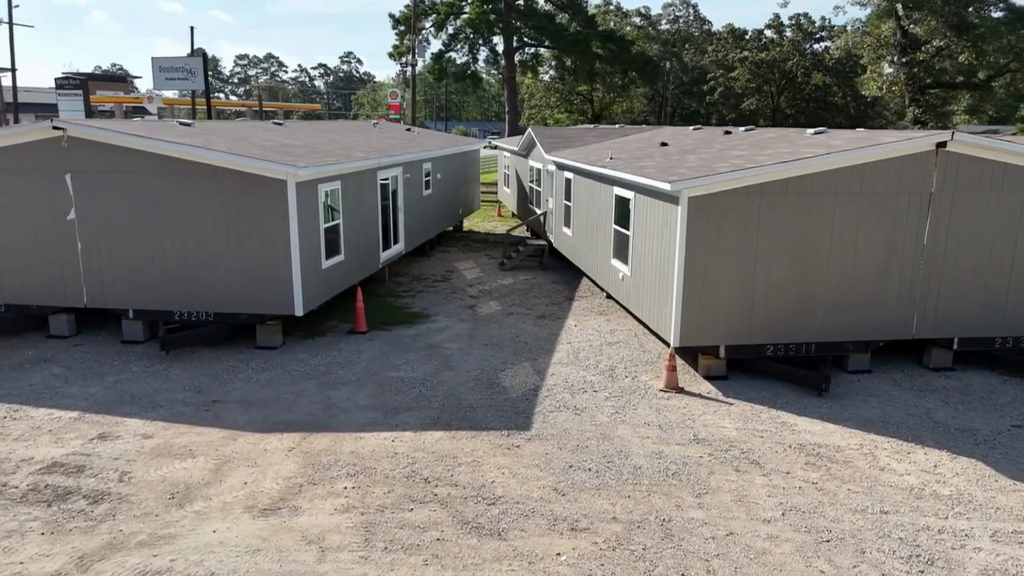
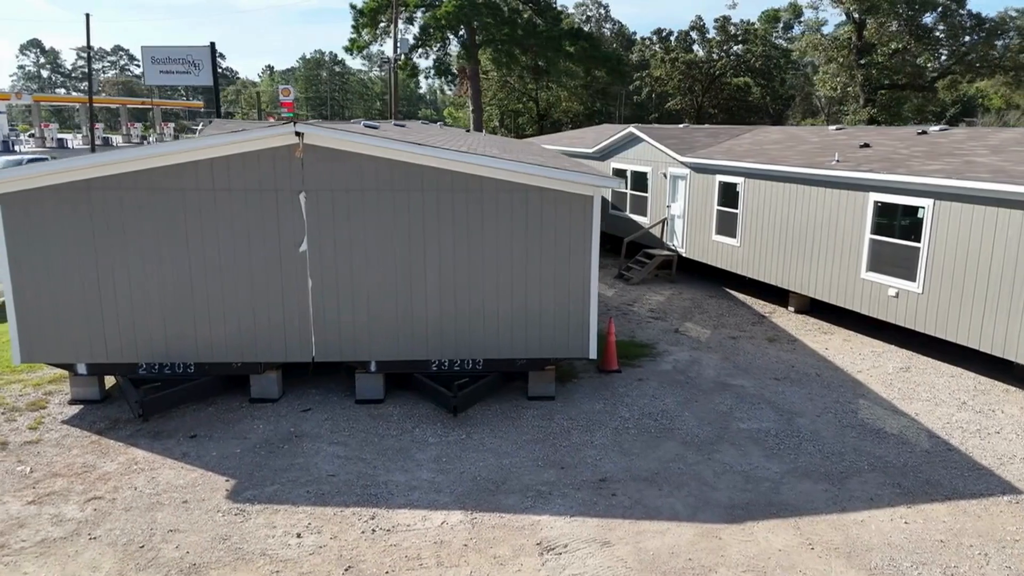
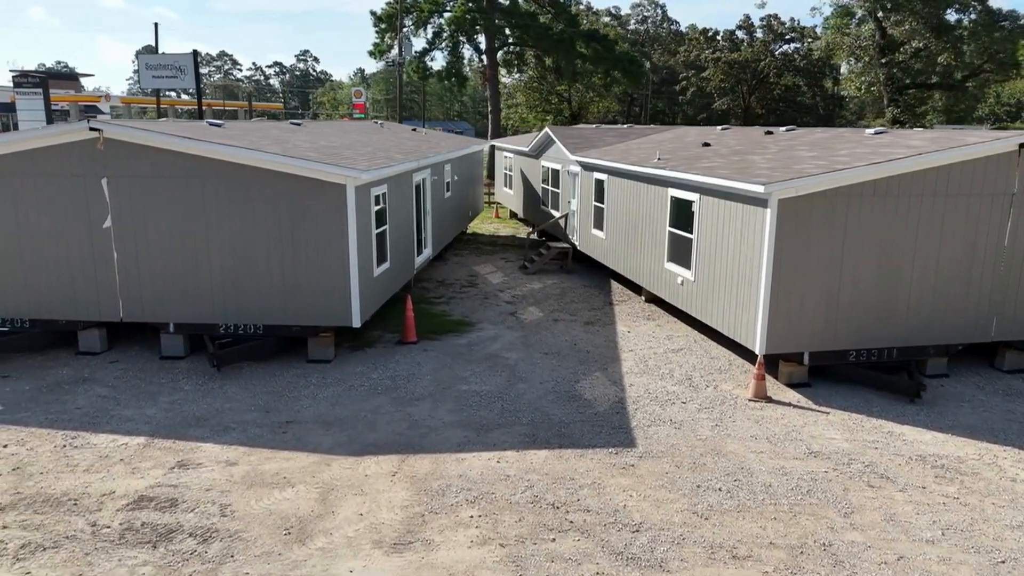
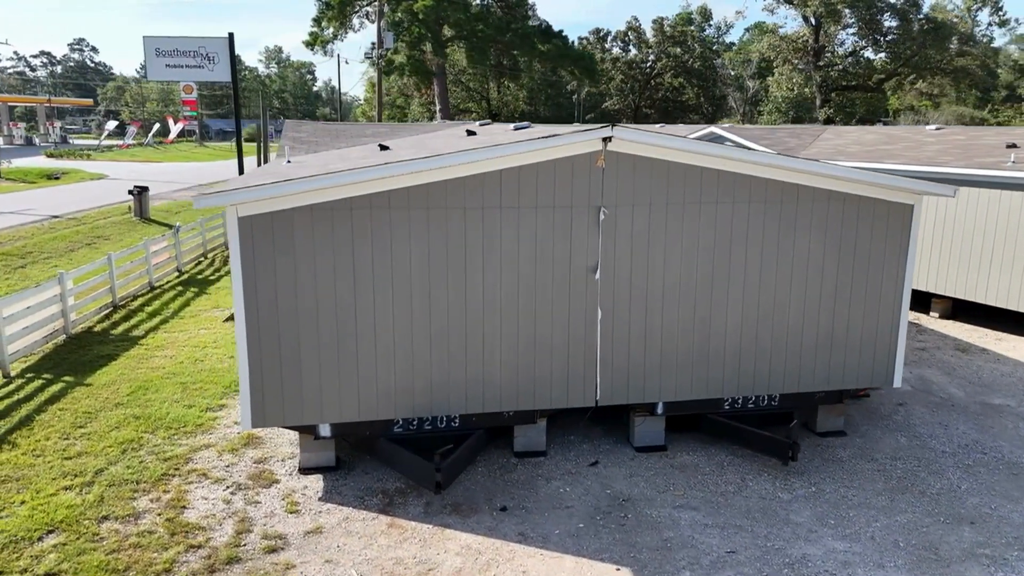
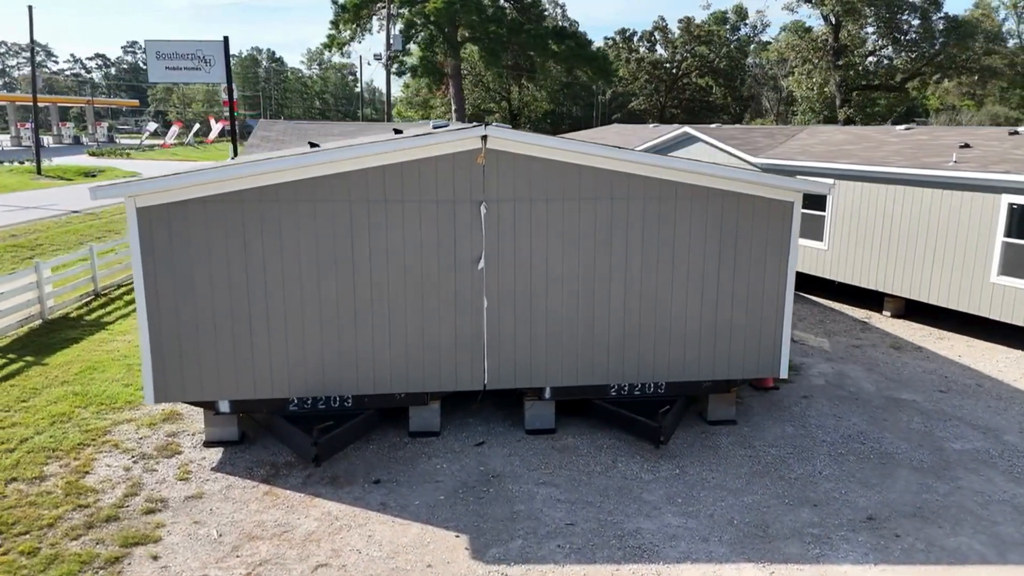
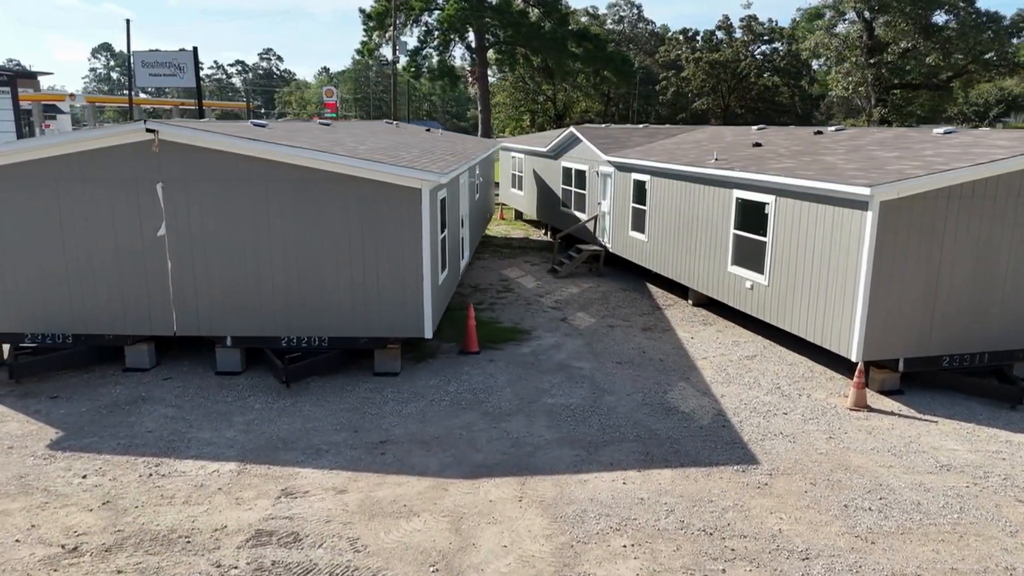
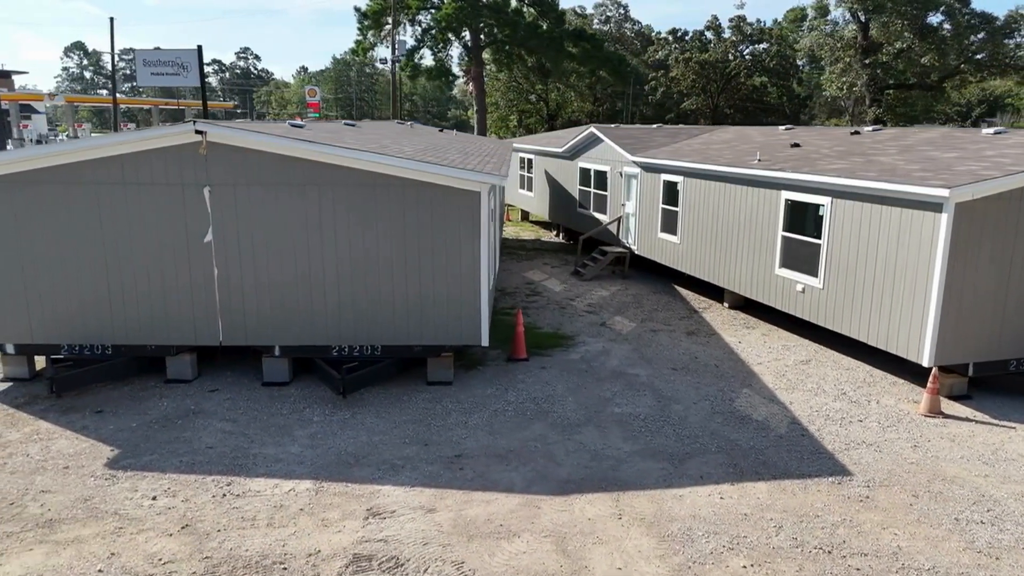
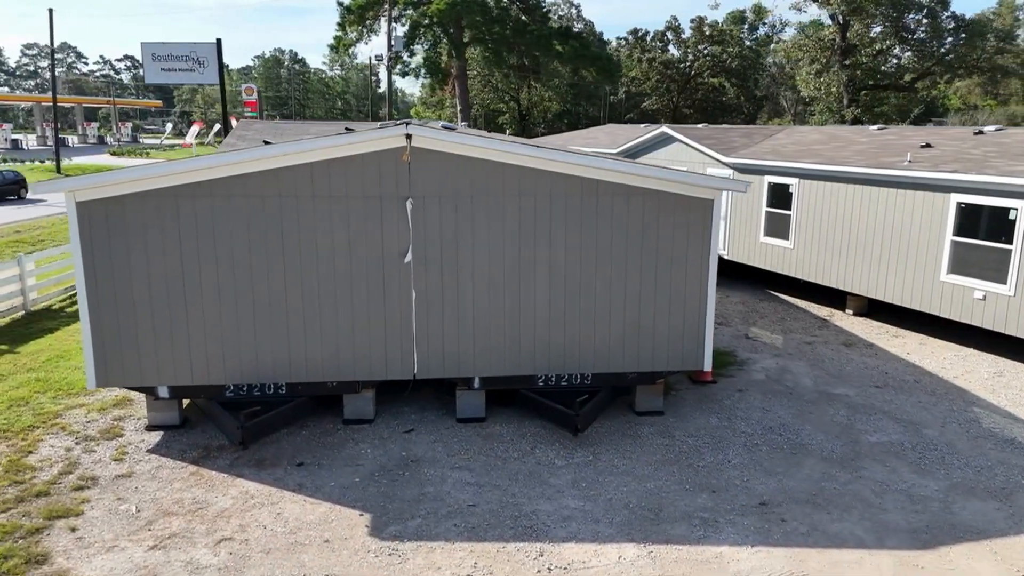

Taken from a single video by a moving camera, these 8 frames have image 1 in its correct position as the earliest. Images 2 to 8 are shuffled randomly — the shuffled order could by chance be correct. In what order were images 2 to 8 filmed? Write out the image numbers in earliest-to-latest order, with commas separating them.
3, 6, 7, 2, 8, 5, 4
